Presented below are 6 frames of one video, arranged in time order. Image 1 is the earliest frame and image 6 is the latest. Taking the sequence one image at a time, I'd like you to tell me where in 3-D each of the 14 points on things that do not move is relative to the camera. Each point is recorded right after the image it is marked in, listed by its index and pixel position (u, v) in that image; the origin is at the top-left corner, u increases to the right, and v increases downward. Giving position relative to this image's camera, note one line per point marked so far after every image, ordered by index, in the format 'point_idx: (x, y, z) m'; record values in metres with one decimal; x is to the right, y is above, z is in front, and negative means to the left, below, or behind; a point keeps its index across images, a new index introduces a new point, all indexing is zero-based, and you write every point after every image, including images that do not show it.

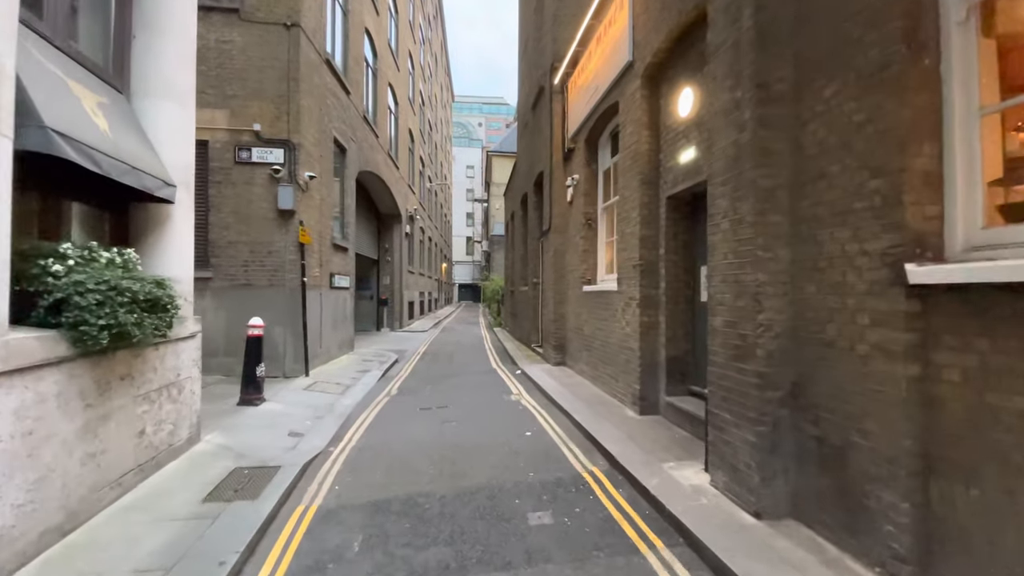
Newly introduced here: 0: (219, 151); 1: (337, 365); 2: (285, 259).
0: (-6.9, +3.2, +11.2) m
1: (-4.6, -2.0, +12.7) m
2: (-5.2, +0.6, +11.0) m
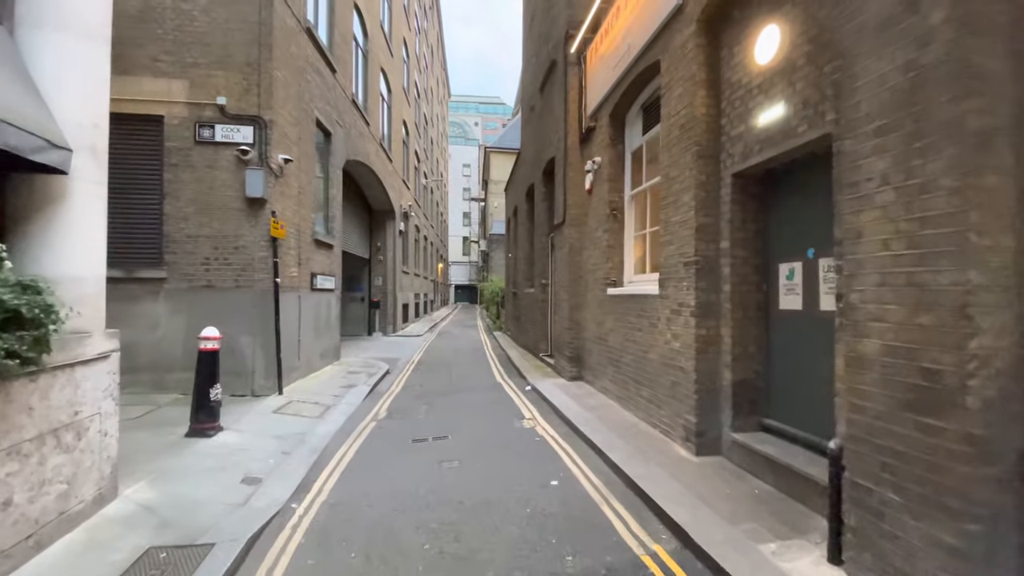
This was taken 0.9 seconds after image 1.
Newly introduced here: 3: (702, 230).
0: (-6.7, +3.2, +9.4) m
1: (-4.5, -2.0, +11.0) m
2: (-5.0, +0.6, +9.3) m
3: (+2.3, +0.7, +5.8) m
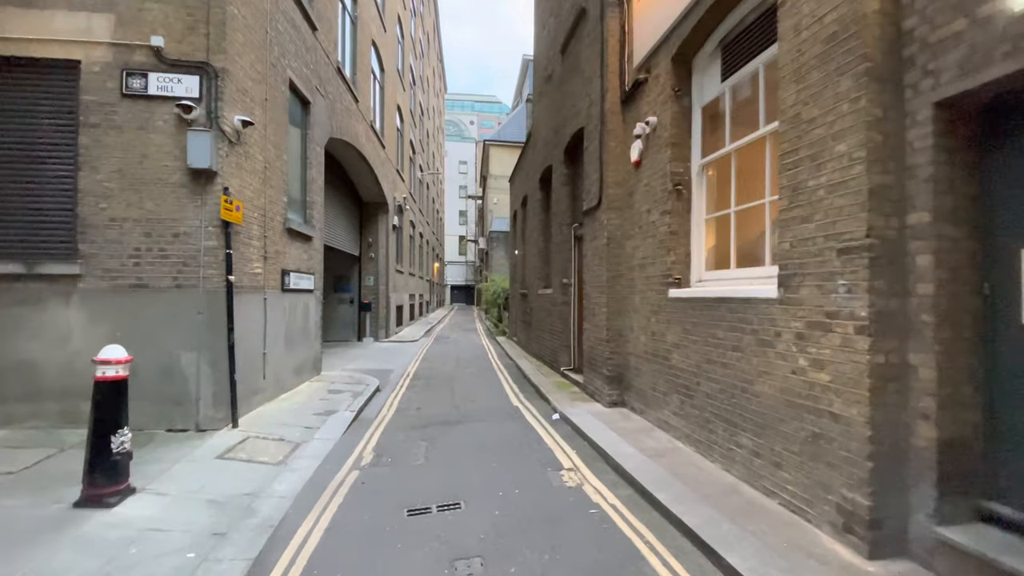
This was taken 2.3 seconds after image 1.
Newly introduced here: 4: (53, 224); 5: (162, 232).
0: (-6.3, +3.2, +7.2) m
1: (-4.1, -2.0, +8.7) m
2: (-4.6, +0.6, +7.0) m
3: (+2.8, +0.7, +3.6) m
4: (-6.7, +0.9, +7.0) m
5: (-5.2, +0.8, +7.0) m
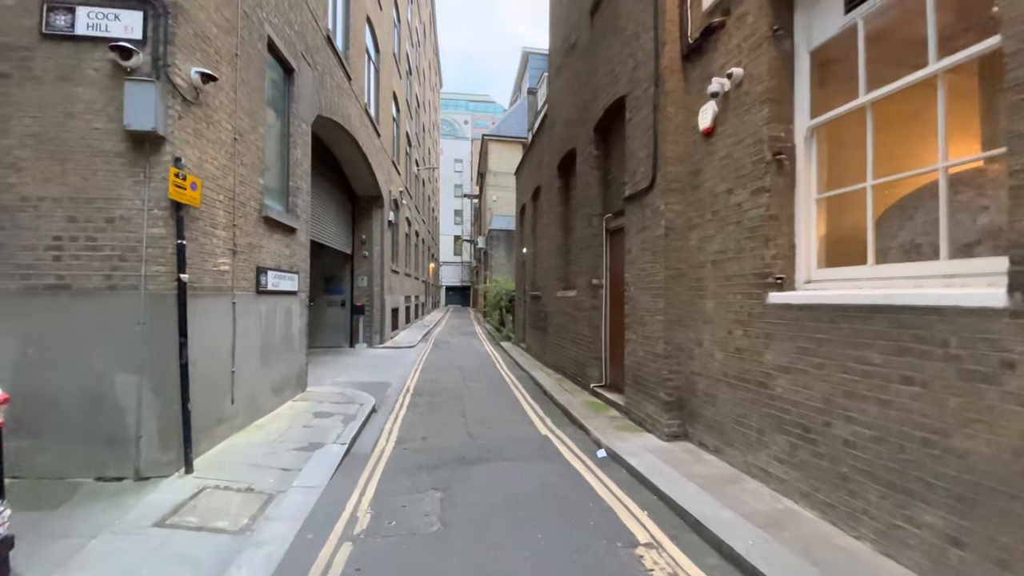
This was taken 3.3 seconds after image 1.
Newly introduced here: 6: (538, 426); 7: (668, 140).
0: (-5.8, +3.1, +5.5) m
1: (-3.6, -2.1, +7.0) m
2: (-4.2, +0.6, +5.3) m
3: (+3.3, +0.7, +2.0) m
4: (-6.2, +0.9, +5.2) m
5: (-4.7, +0.8, +5.3) m
6: (+0.4, -2.2, +7.5) m
7: (+2.0, +1.9, +6.2) m
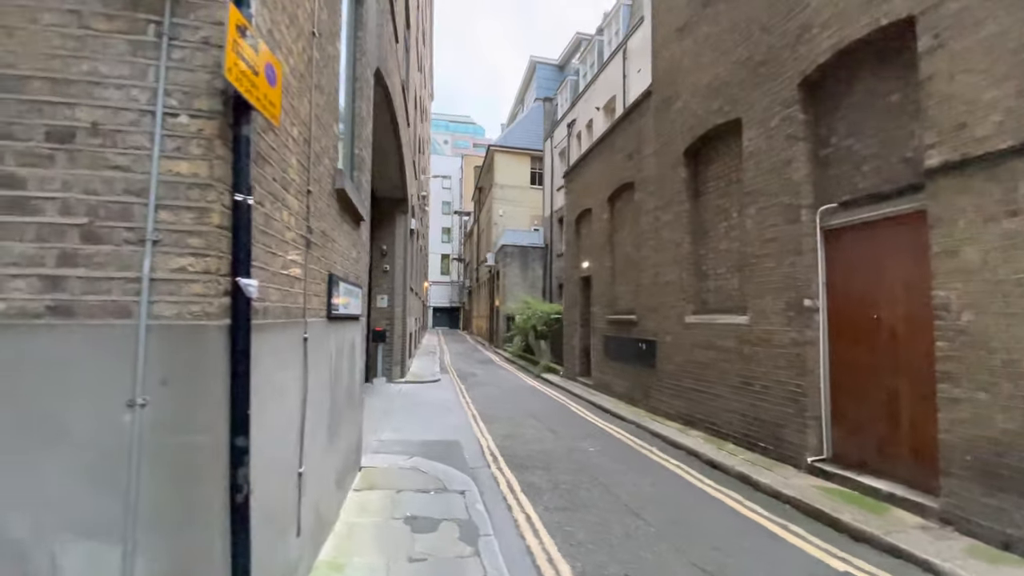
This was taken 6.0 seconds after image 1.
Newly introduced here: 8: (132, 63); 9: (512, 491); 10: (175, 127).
0: (-3.4, +3.1, +2.3) m
1: (-1.4, -2.2, +3.8) m
2: (-1.7, +0.5, +2.2) m
3: (+5.9, +0.7, -0.6) m
4: (-3.8, +0.9, +2.0) m
5: (-2.3, +0.7, +2.2) m
6: (+2.7, -2.4, +4.5) m
7: (+4.4, +1.7, +3.6) m
8: (-1.8, +1.0, +2.2) m
9: (0.0, -2.6, +6.0) m
10: (-1.6, +0.7, +2.2) m
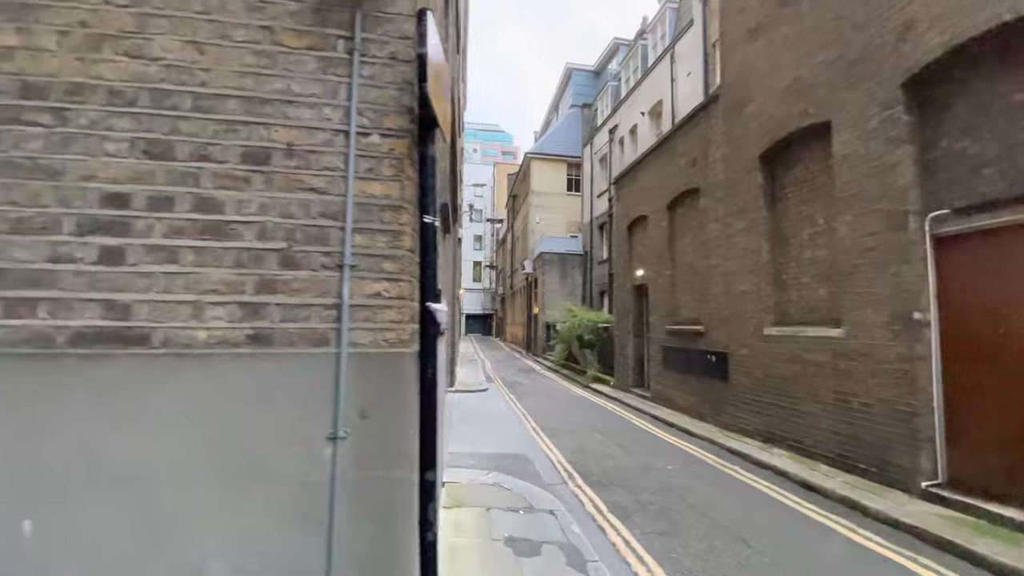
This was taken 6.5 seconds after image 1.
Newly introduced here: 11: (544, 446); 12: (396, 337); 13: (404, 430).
0: (-2.5, +2.9, +2.4) m
1: (-0.4, -2.4, +3.7) m
2: (-0.9, +0.4, +2.1) m
3: (+6.6, +0.6, -1.1) m
4: (-3.0, +0.7, +2.0) m
5: (-1.4, +0.6, +2.1) m
6: (+3.6, -2.5, +4.2) m
7: (+5.3, +1.6, +3.2) m
8: (-0.9, +0.9, +2.2) m
9: (+1.0, -2.7, +5.8) m
10: (-0.7, +0.6, +2.1) m
11: (+0.6, -2.9, +8.7) m
12: (-0.6, -0.2, +2.1) m
13: (-0.6, -0.6, +2.1) m
